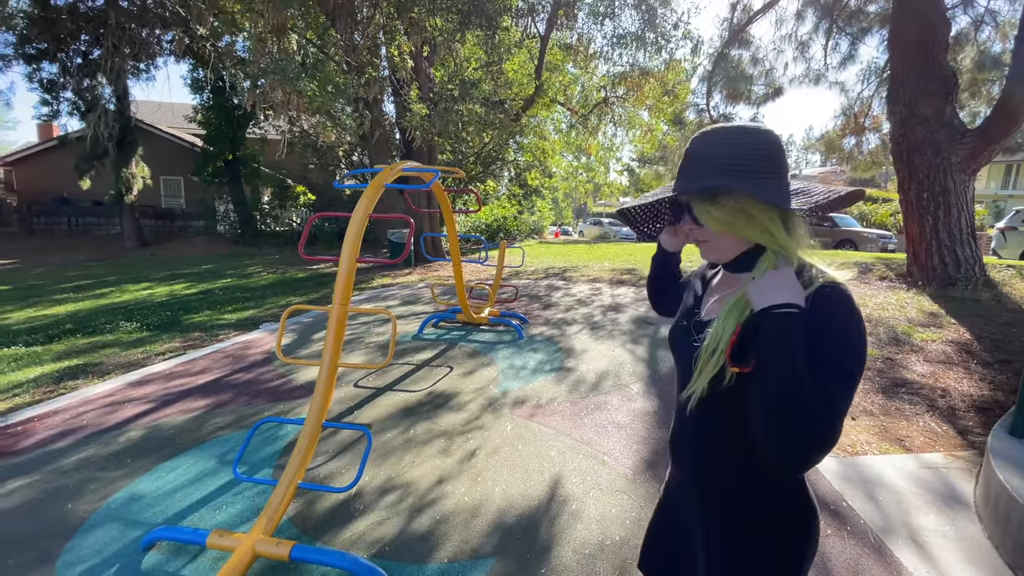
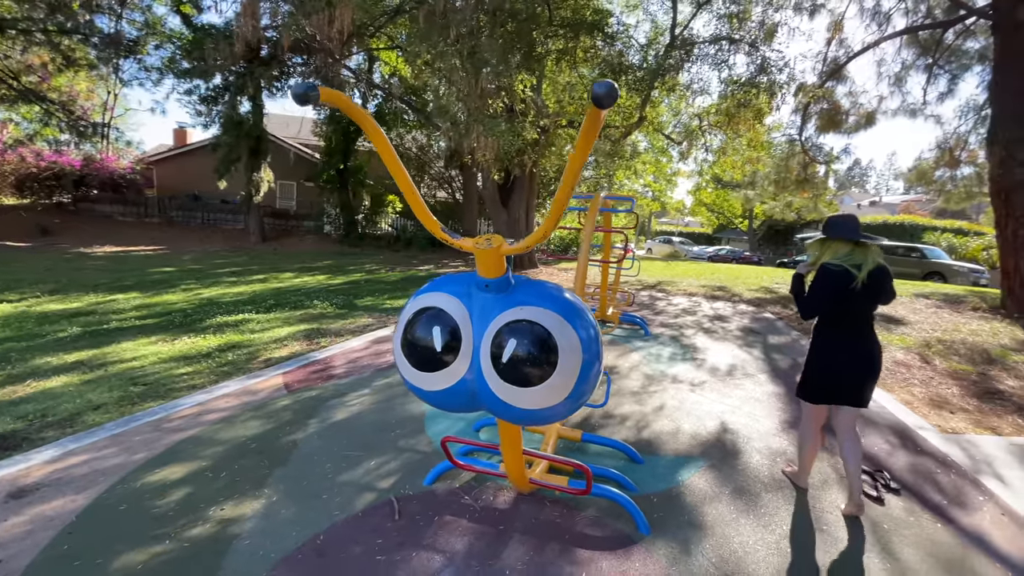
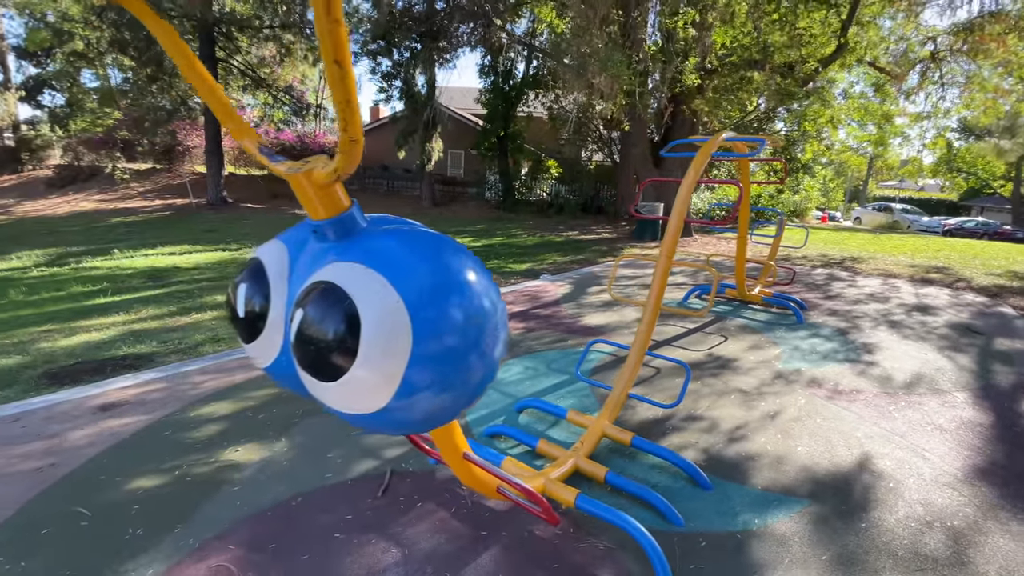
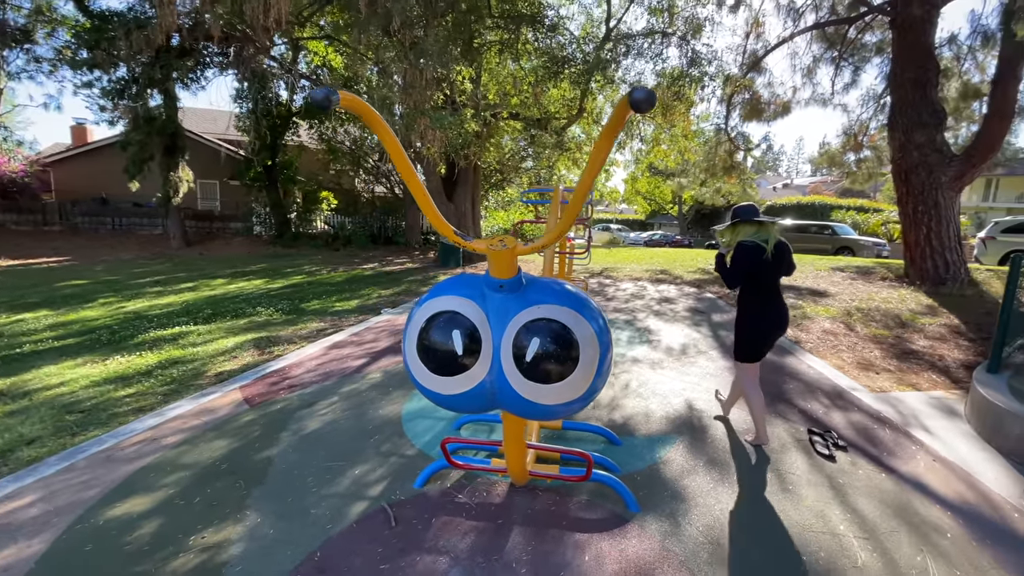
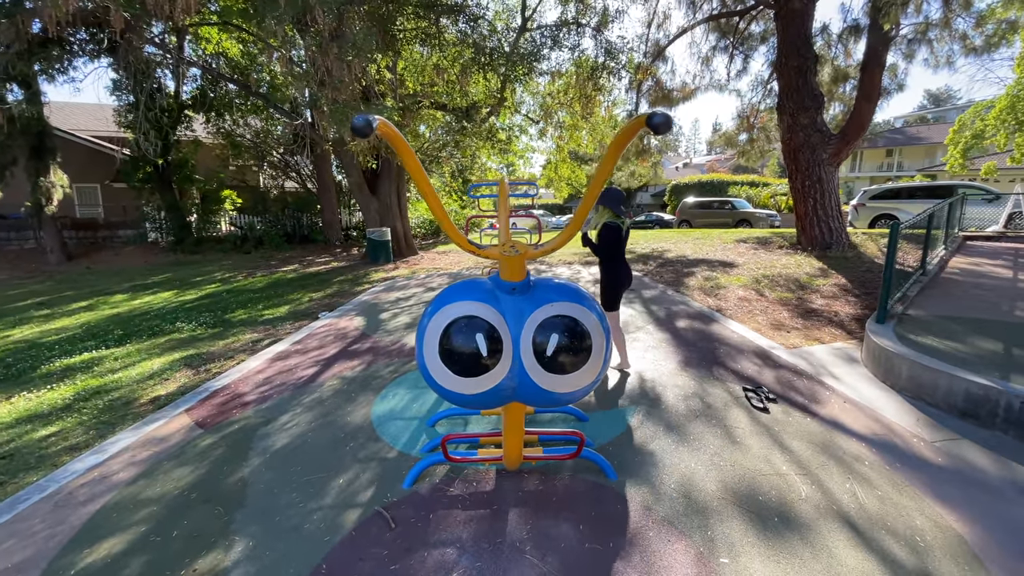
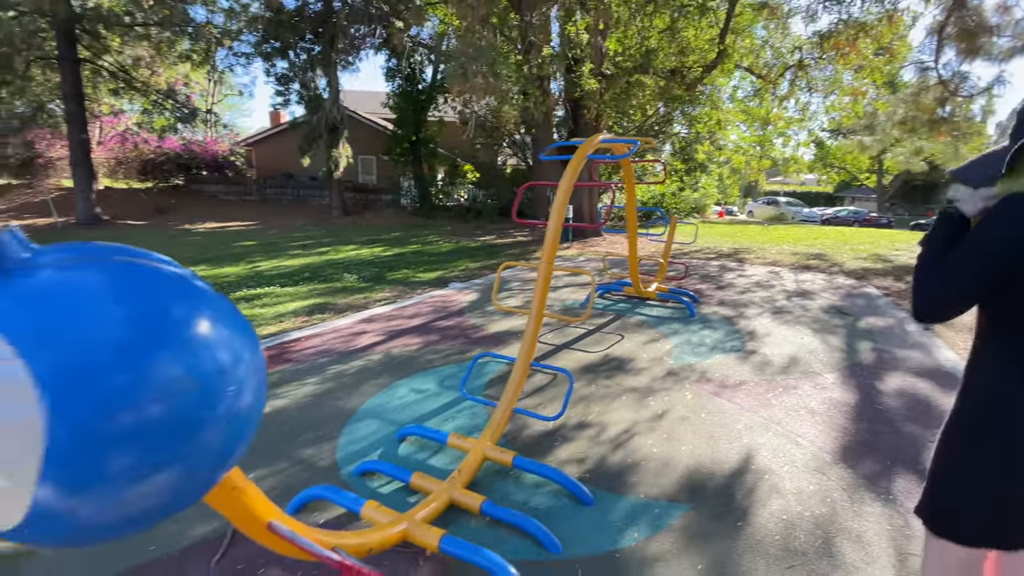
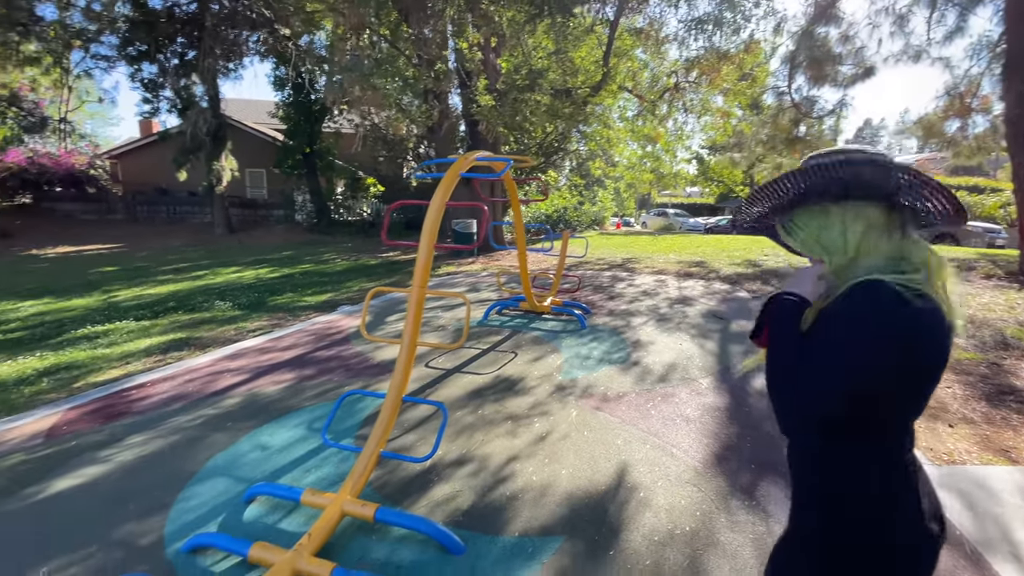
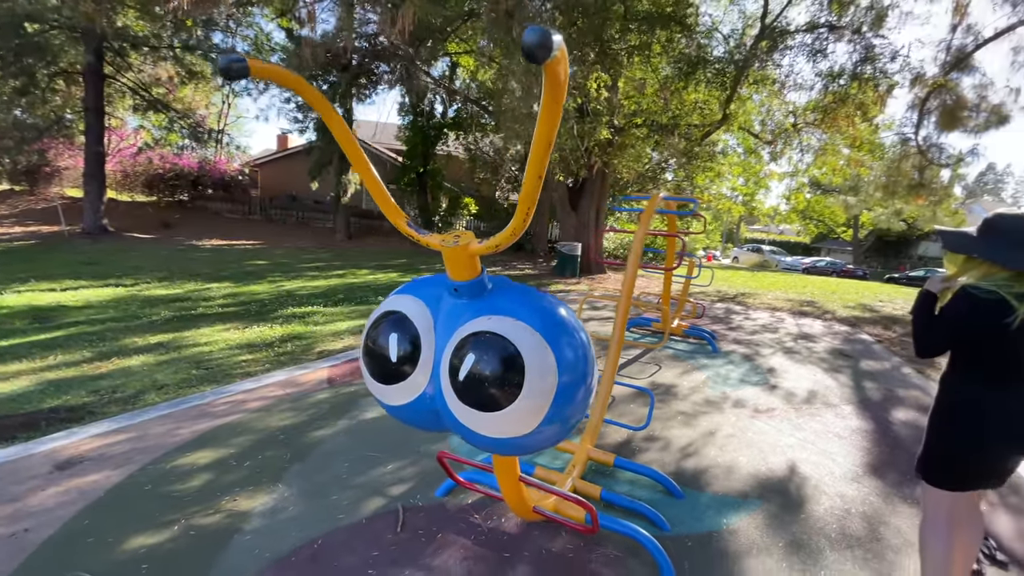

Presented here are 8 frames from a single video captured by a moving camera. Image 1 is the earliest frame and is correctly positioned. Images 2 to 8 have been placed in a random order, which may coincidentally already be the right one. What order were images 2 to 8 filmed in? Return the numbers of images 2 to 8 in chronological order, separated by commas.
7, 6, 3, 8, 2, 4, 5
